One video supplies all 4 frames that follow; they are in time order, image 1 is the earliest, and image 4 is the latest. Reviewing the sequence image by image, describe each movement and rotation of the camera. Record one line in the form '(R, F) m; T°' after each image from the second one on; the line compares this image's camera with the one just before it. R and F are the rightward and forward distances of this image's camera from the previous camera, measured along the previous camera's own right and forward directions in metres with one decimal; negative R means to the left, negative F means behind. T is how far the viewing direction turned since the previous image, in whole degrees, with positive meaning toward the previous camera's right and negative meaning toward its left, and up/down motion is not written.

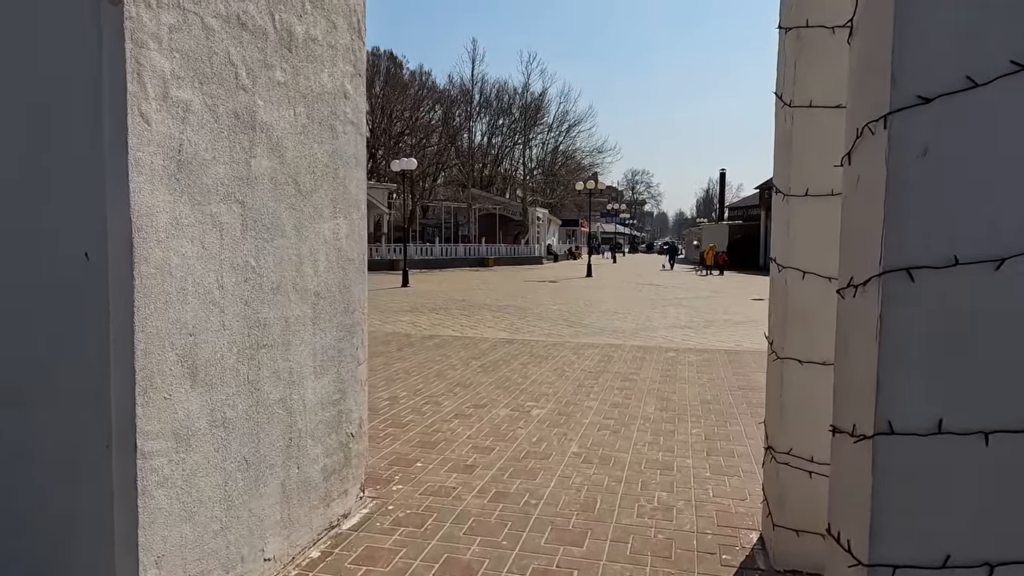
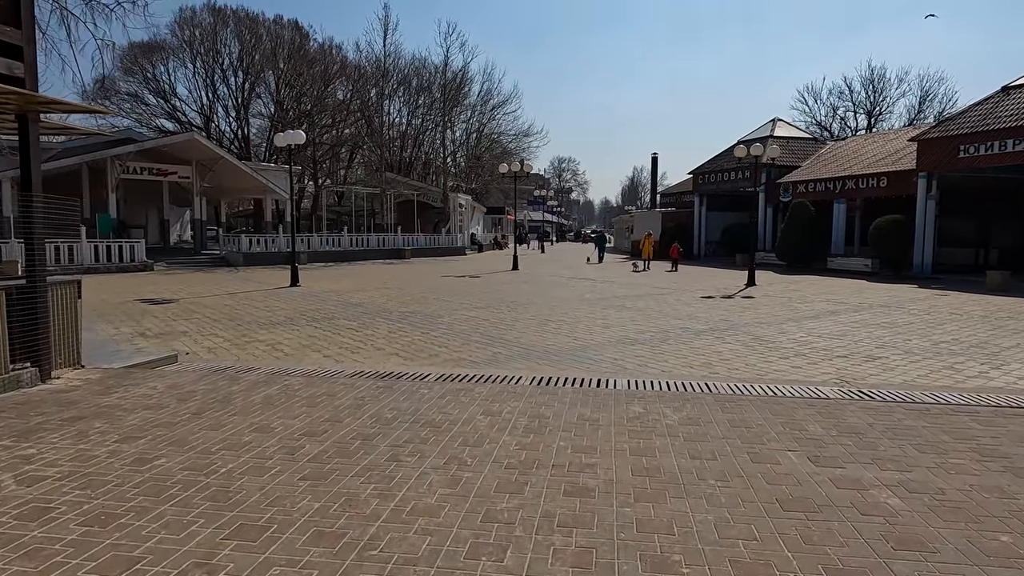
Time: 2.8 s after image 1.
(+0.5, +3.3) m; +6°
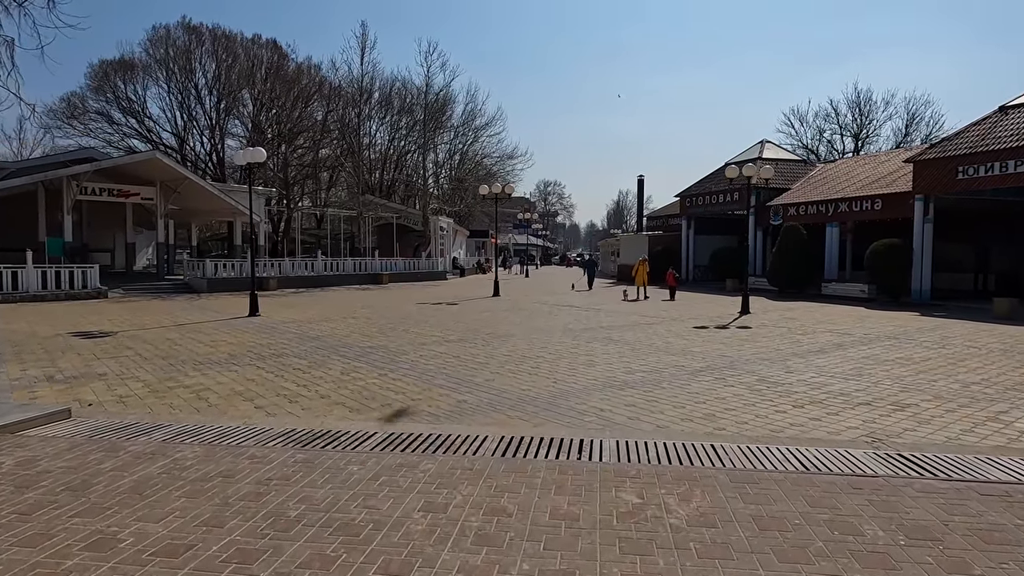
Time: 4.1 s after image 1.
(+0.2, +1.4) m; +1°
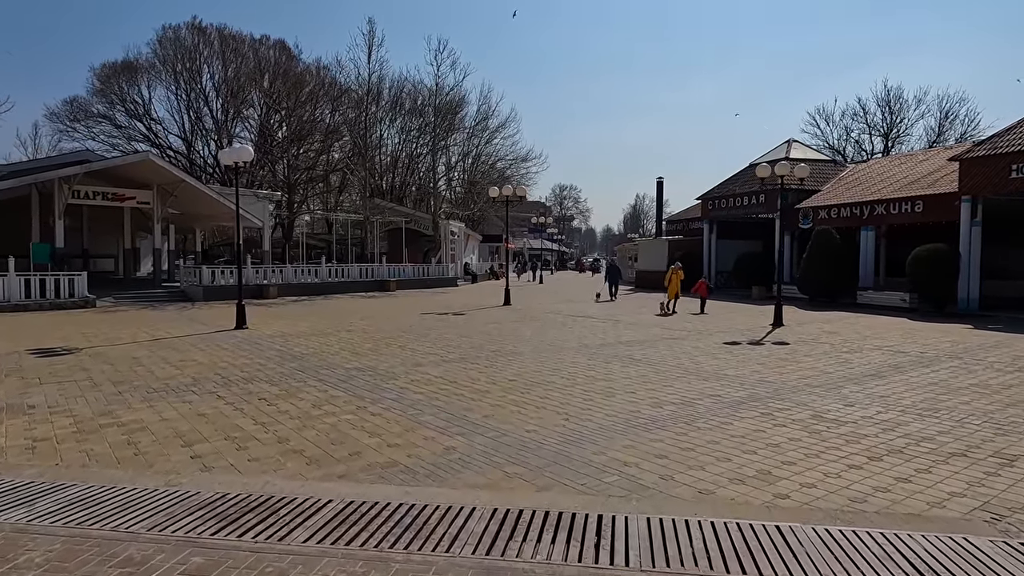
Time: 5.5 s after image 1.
(+0.1, +1.6) m; -1°
